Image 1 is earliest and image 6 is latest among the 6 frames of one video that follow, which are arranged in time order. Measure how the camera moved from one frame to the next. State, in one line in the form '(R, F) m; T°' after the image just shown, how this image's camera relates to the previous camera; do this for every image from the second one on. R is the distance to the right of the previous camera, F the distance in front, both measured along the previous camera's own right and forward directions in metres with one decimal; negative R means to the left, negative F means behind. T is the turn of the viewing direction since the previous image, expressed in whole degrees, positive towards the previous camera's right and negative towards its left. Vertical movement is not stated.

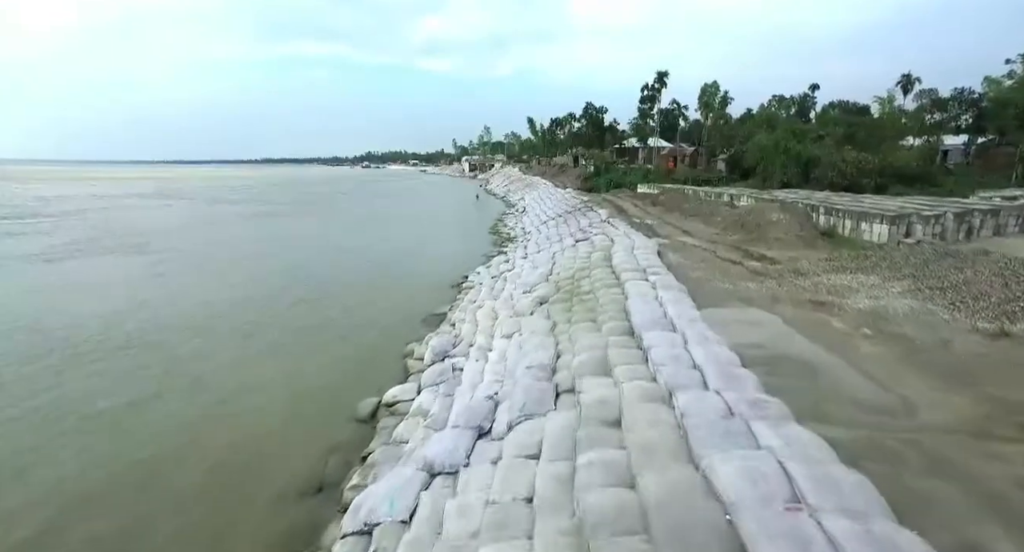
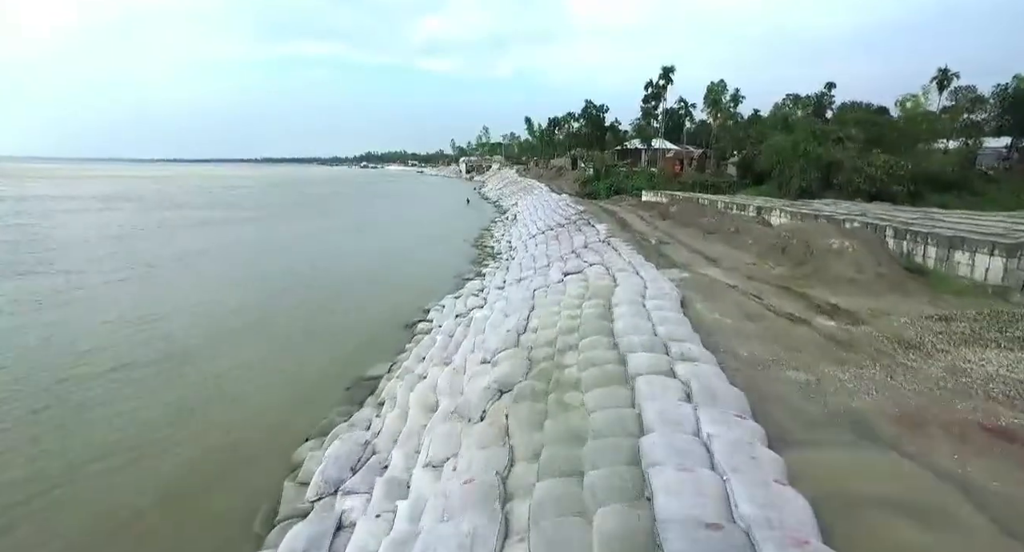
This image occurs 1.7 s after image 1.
(+0.5, +2.6) m; 0°
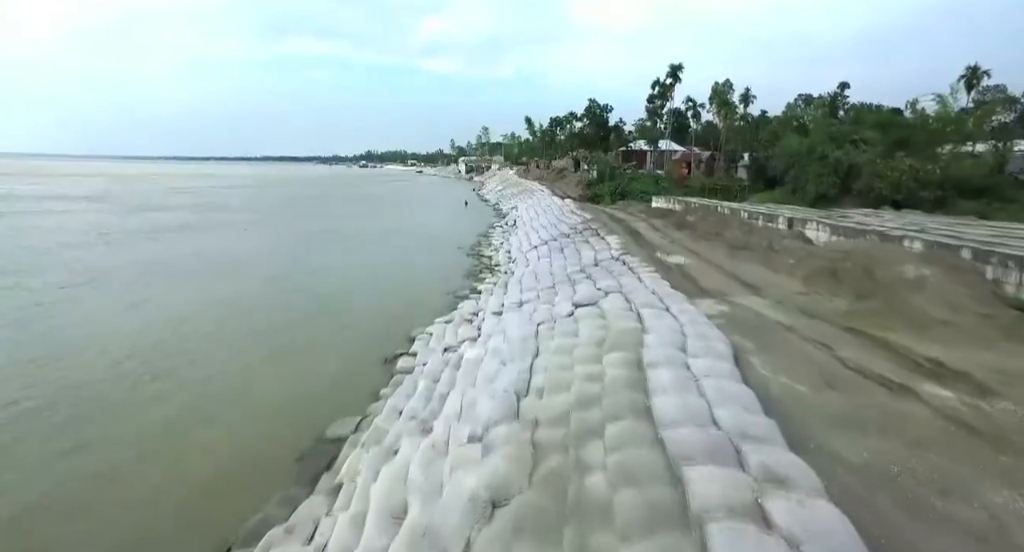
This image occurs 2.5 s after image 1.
(0.0, +1.3) m; 0°
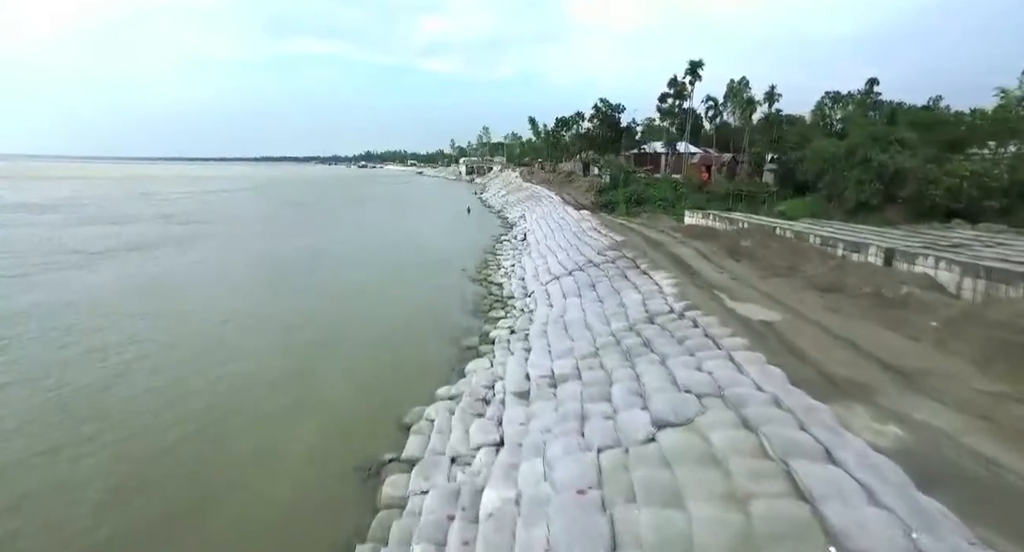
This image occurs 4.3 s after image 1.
(-0.4, +2.2) m; 0°
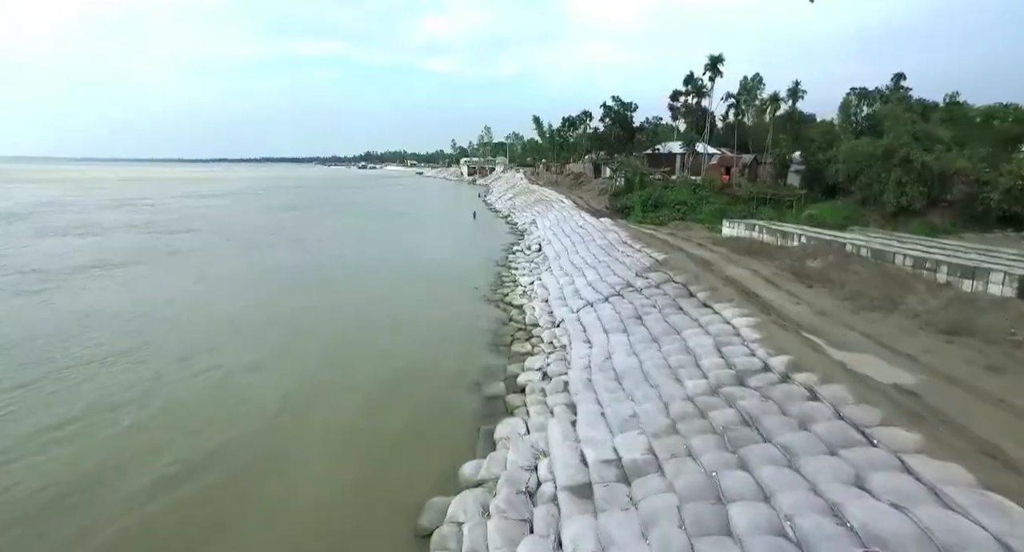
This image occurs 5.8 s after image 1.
(-0.5, +1.6) m; 0°
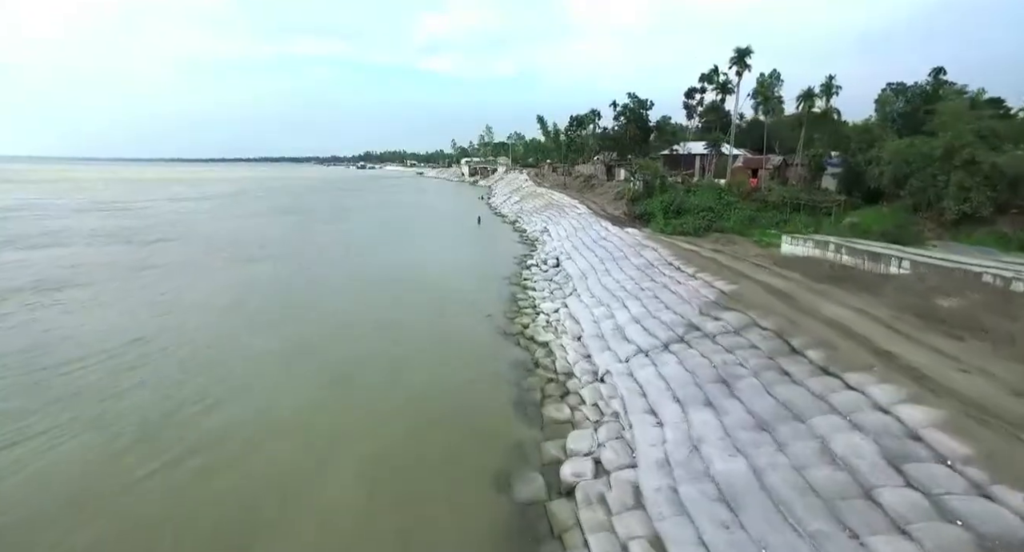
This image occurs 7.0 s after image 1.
(-0.5, +2.2) m; 0°
